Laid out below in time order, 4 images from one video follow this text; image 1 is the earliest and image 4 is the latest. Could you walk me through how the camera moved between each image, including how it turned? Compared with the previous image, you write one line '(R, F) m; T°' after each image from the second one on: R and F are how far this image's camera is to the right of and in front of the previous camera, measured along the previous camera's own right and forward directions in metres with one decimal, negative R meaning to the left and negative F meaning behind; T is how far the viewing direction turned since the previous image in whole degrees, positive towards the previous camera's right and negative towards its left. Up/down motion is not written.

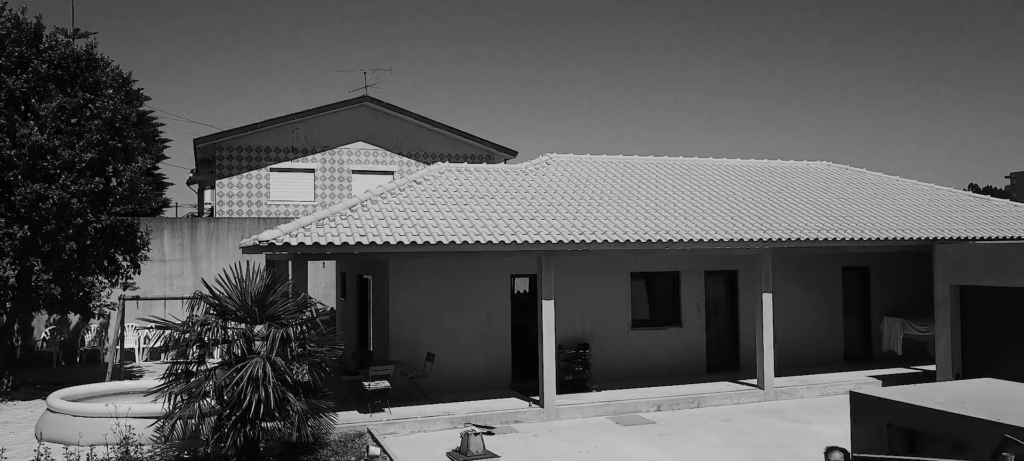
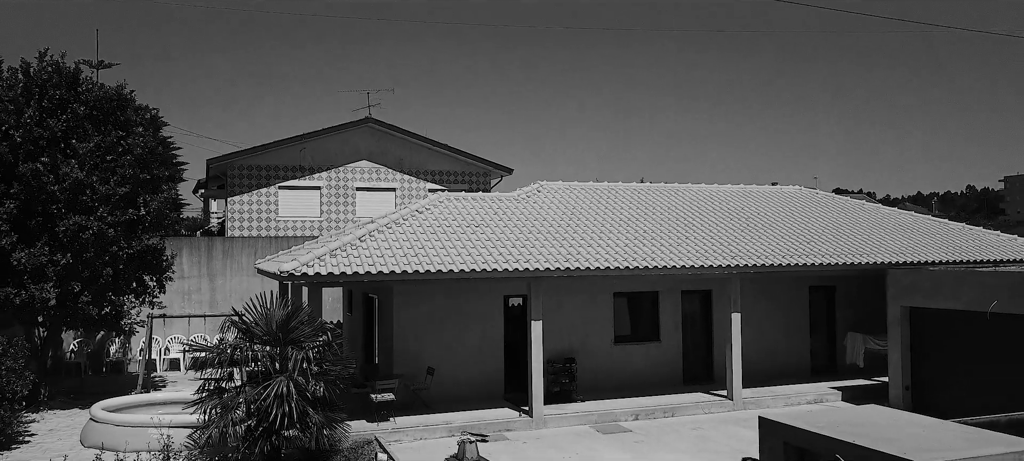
(+0.1, -1.5) m; 0°
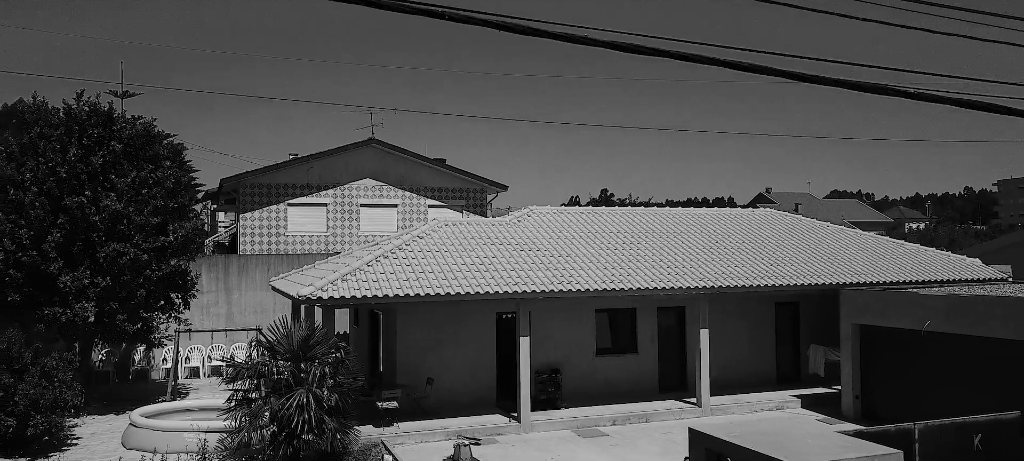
(+0.2, -1.8) m; 0°
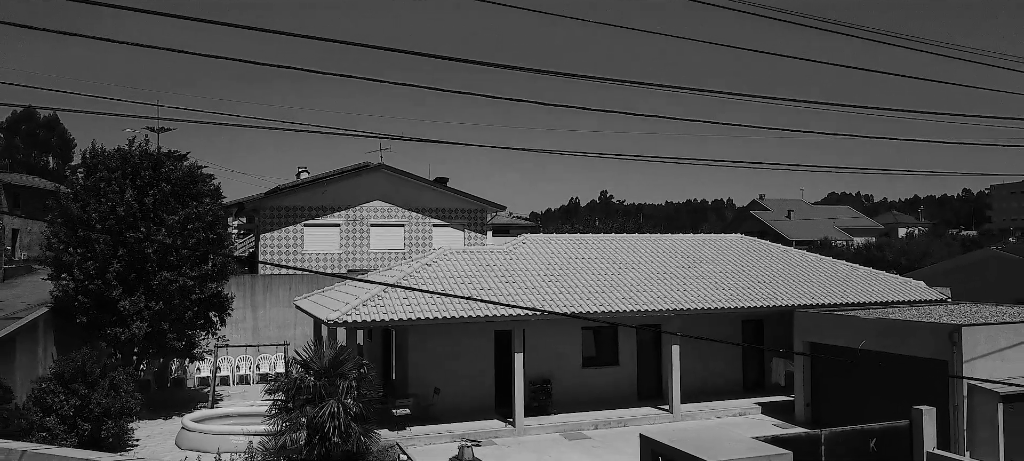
(+0.1, -2.6) m; 0°
